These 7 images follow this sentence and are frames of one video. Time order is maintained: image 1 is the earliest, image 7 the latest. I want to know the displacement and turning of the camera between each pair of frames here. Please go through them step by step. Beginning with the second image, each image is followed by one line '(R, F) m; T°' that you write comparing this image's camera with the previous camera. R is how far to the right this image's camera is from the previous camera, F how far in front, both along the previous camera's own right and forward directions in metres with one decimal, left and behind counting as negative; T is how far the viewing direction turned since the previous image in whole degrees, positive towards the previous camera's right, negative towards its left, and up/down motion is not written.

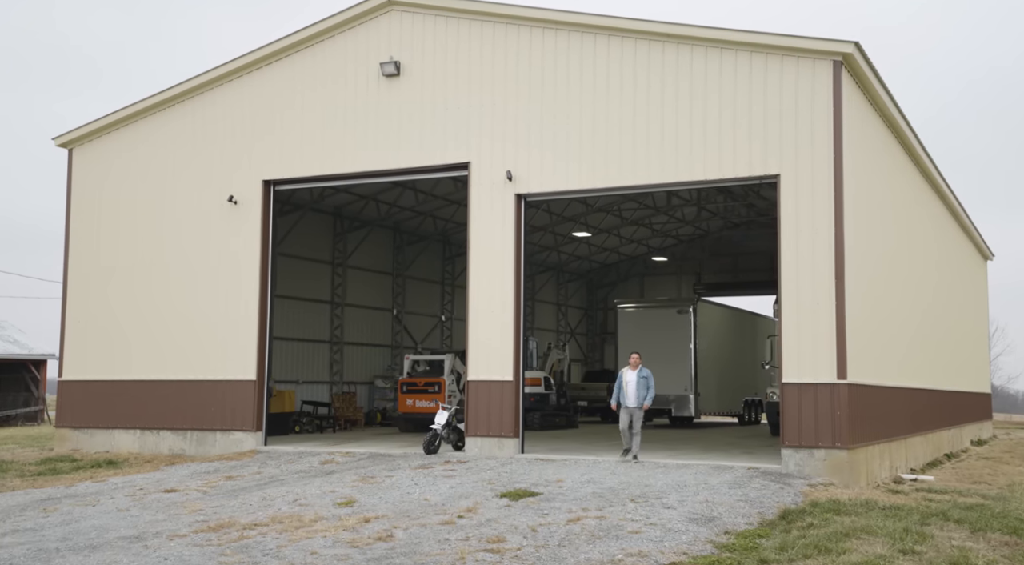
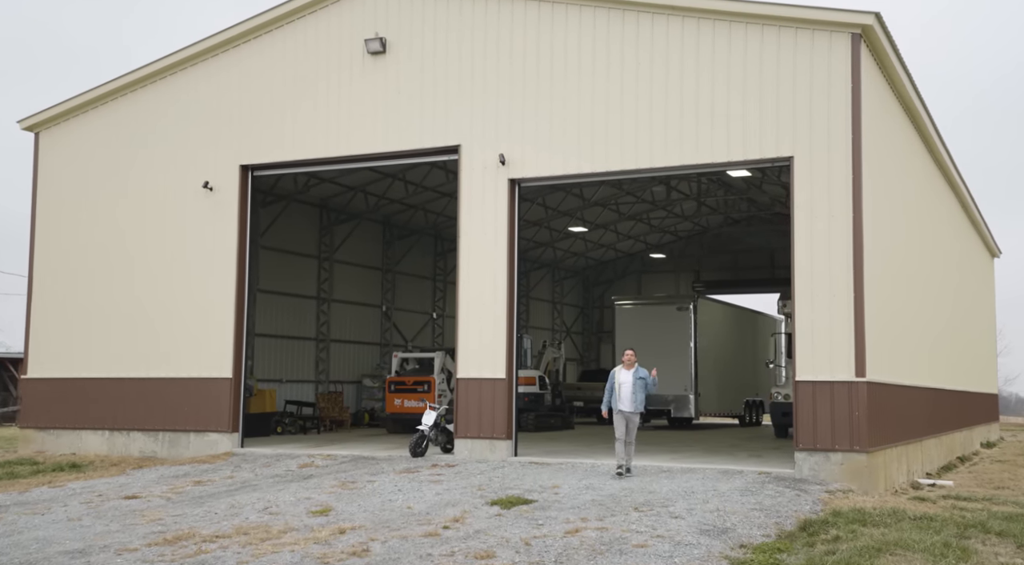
(0.0, +1.1) m; 0°
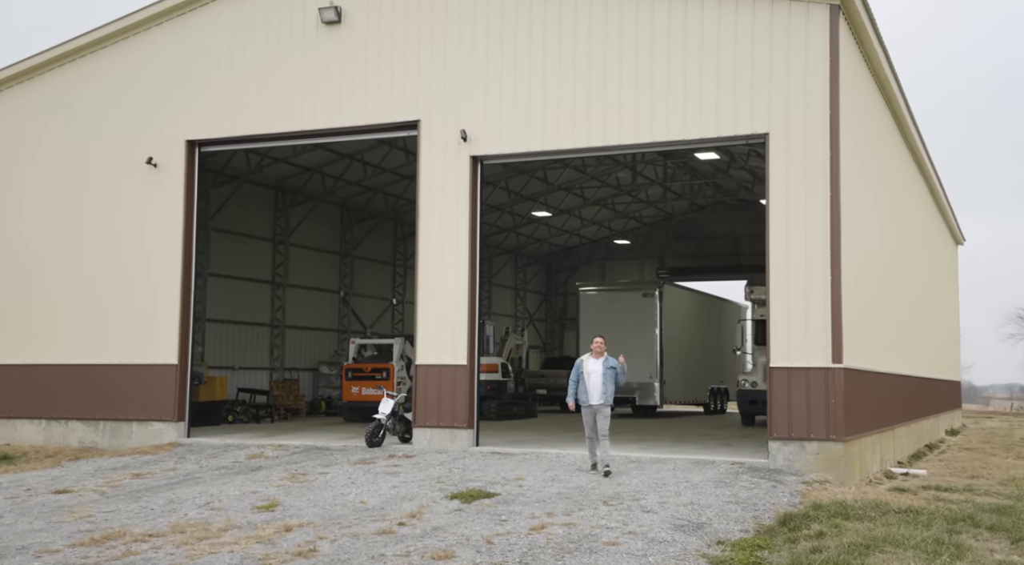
(0.0, +0.7) m; +2°
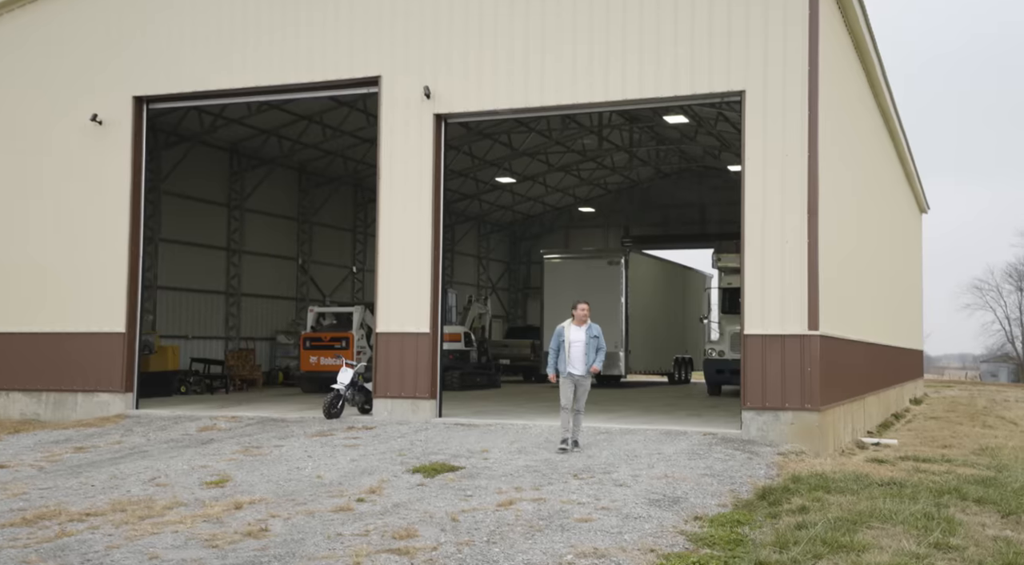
(0.0, +0.6) m; +2°
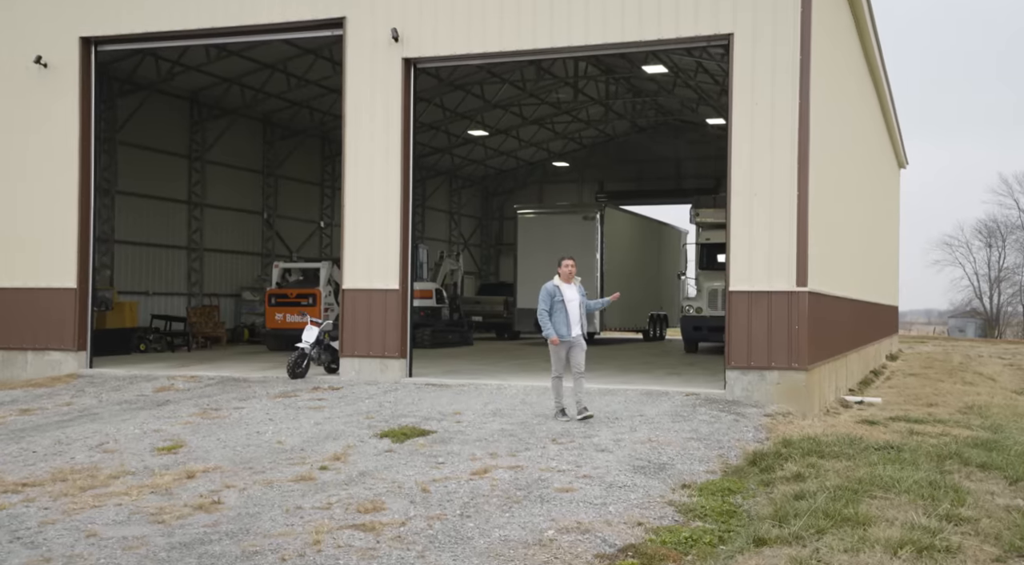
(0.0, +0.7) m; +2°
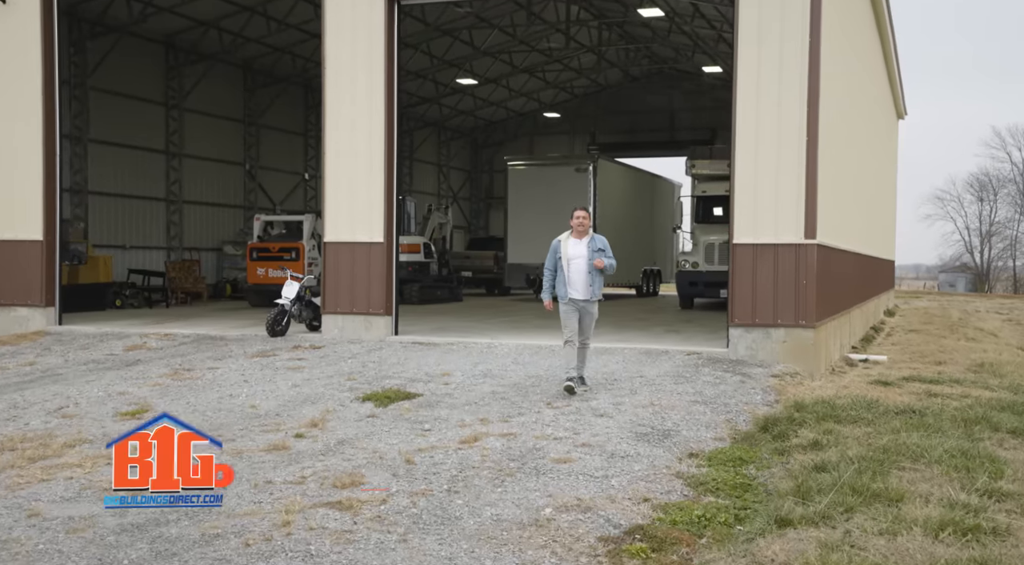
(0.0, +0.7) m; +1°
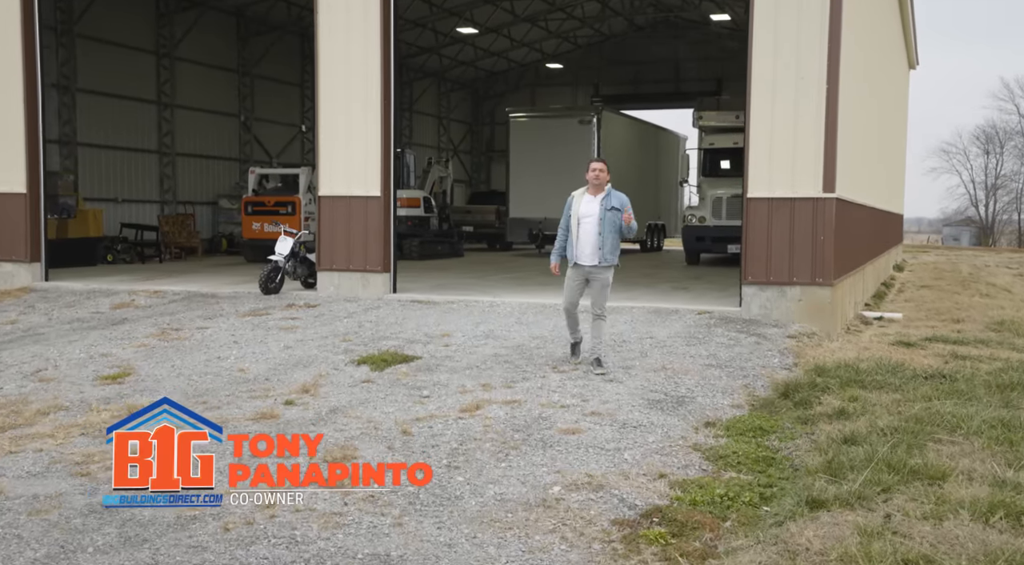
(0.0, +0.5) m; 0°
